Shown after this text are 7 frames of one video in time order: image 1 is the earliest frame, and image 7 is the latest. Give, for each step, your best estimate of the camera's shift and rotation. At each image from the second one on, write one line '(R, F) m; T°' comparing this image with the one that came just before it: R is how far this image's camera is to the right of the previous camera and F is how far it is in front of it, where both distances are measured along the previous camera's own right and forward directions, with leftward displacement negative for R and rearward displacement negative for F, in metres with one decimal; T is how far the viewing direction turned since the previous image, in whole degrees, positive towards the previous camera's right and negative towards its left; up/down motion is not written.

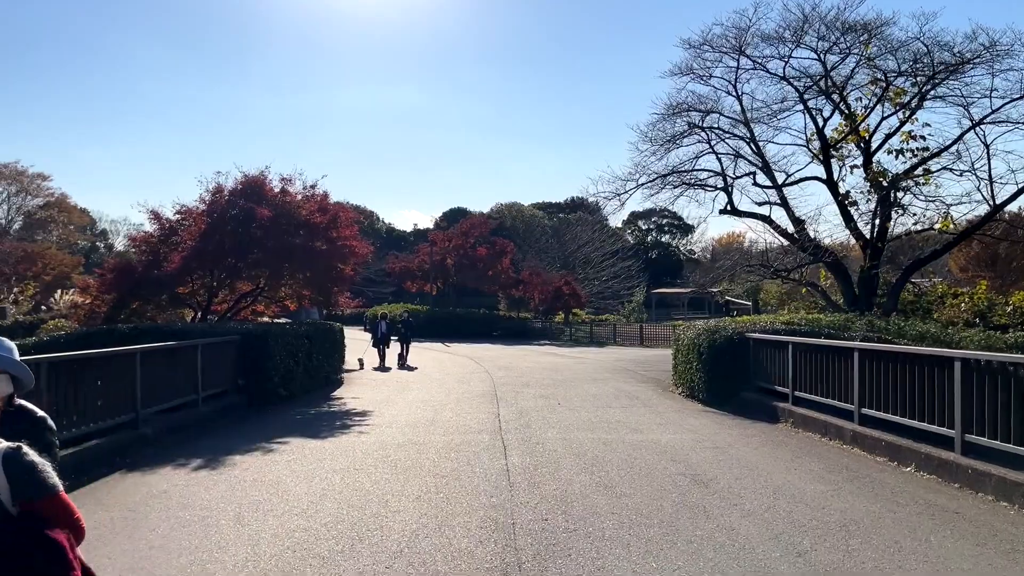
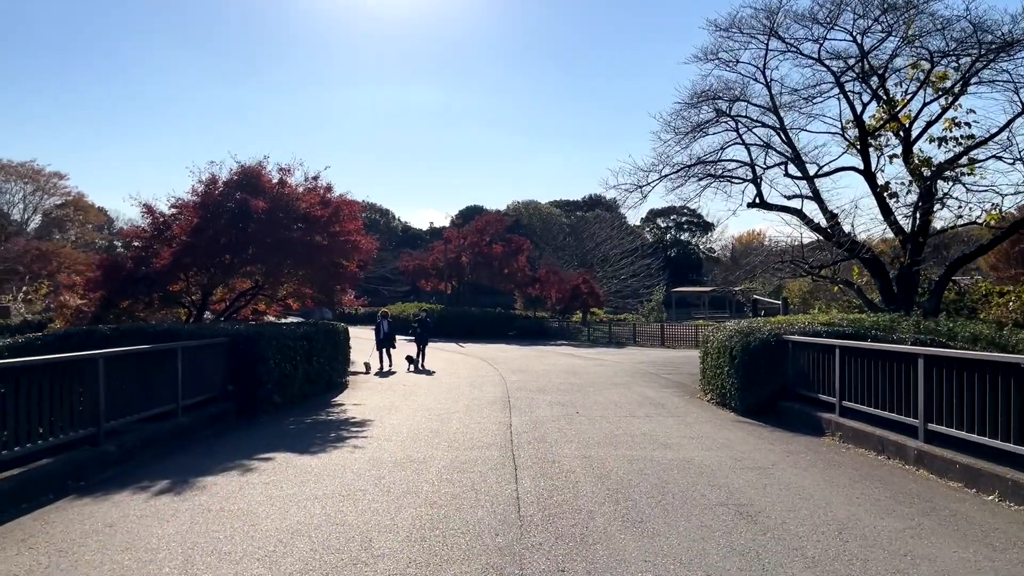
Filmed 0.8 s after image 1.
(+0.1, +1.3) m; -1°
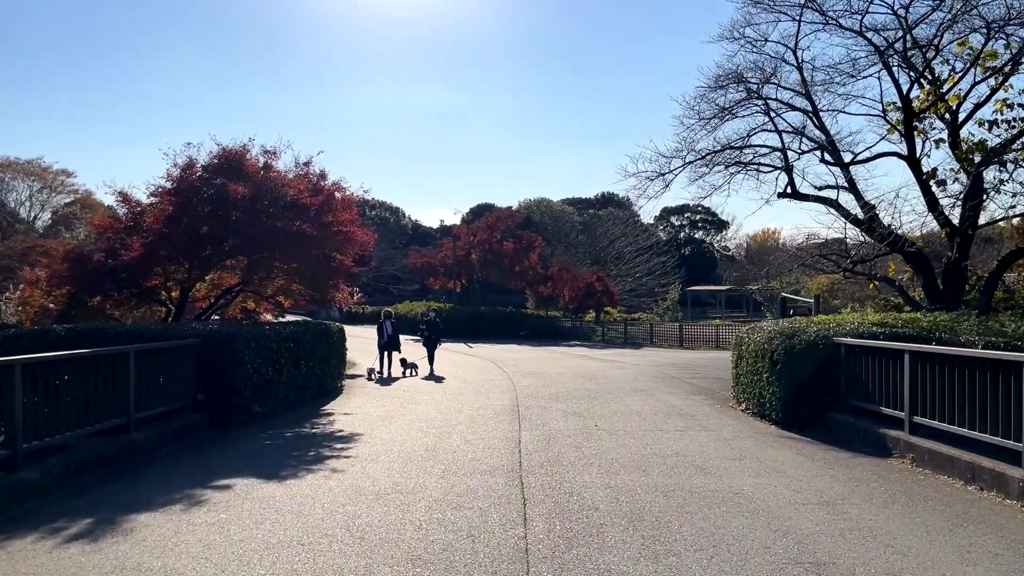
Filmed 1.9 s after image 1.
(0.0, +1.7) m; -1°
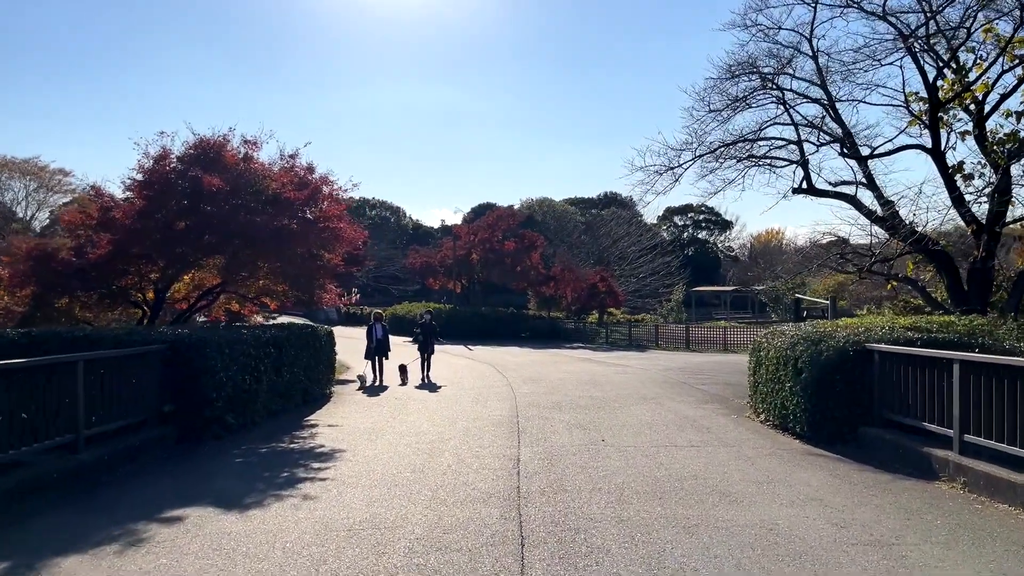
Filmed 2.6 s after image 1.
(+0.1, +1.1) m; 0°
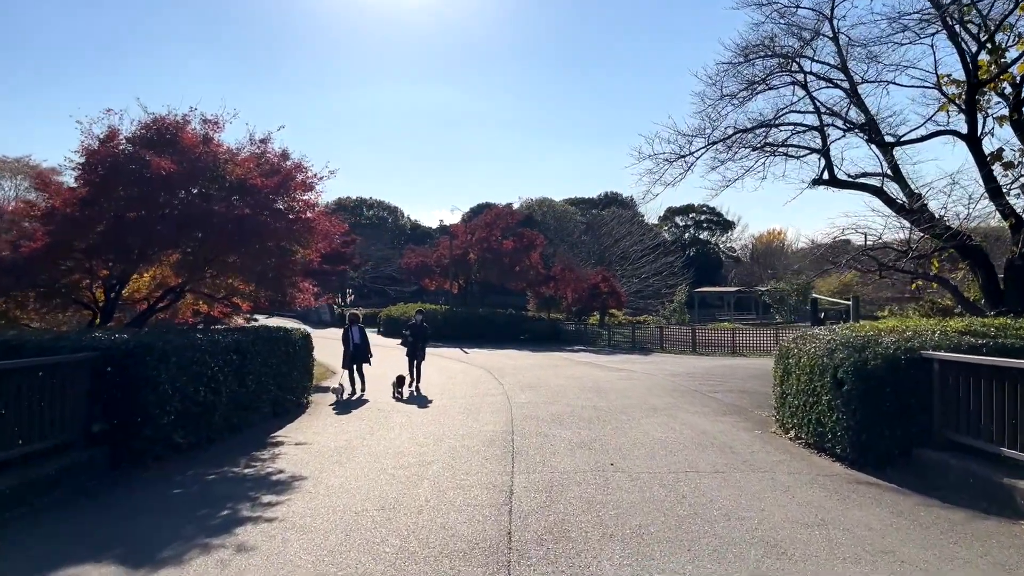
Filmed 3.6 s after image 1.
(+0.1, +1.6) m; 0°
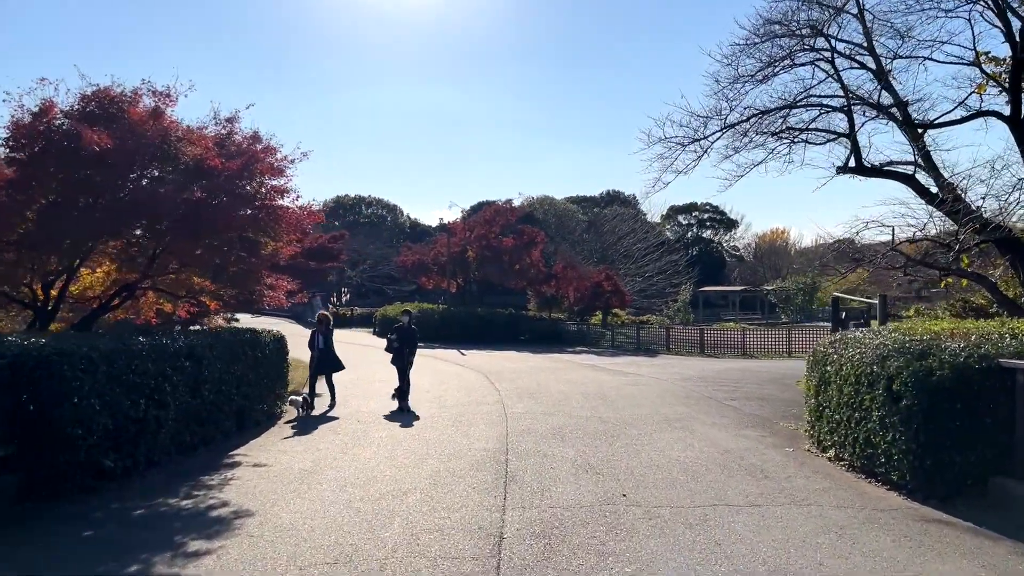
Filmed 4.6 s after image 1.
(+0.1, +1.6) m; 0°
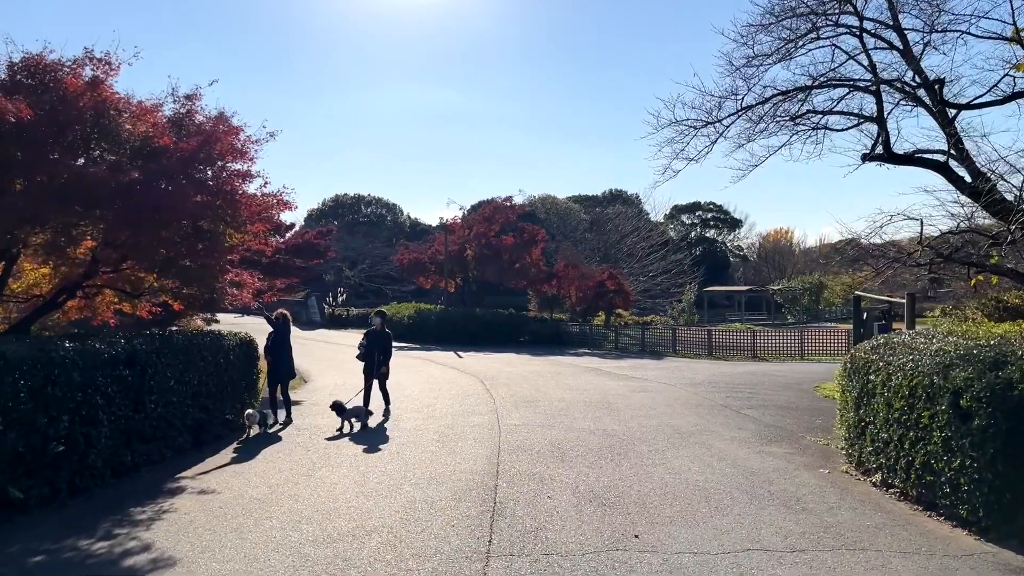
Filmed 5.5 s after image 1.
(+0.1, +1.4) m; 0°
